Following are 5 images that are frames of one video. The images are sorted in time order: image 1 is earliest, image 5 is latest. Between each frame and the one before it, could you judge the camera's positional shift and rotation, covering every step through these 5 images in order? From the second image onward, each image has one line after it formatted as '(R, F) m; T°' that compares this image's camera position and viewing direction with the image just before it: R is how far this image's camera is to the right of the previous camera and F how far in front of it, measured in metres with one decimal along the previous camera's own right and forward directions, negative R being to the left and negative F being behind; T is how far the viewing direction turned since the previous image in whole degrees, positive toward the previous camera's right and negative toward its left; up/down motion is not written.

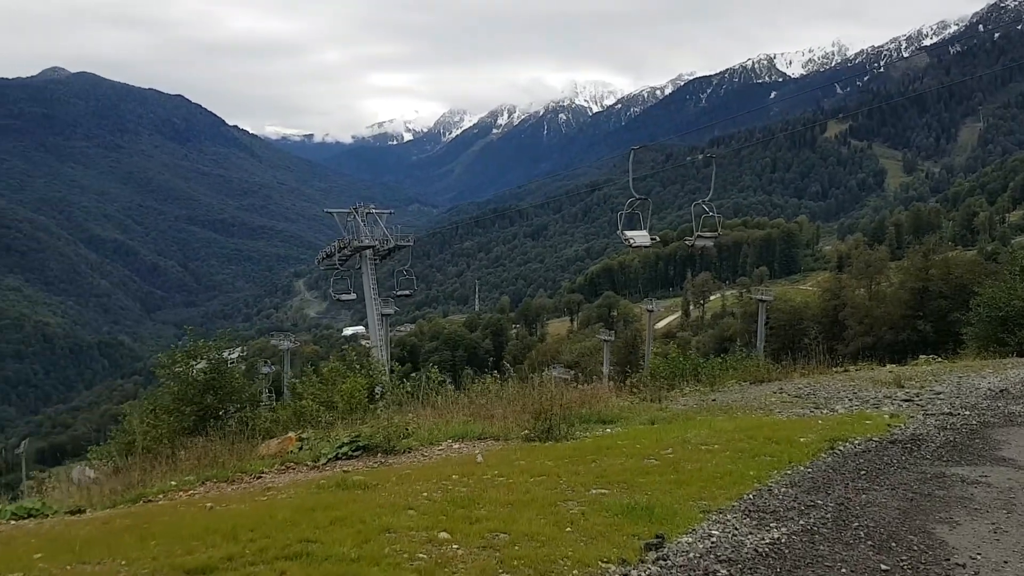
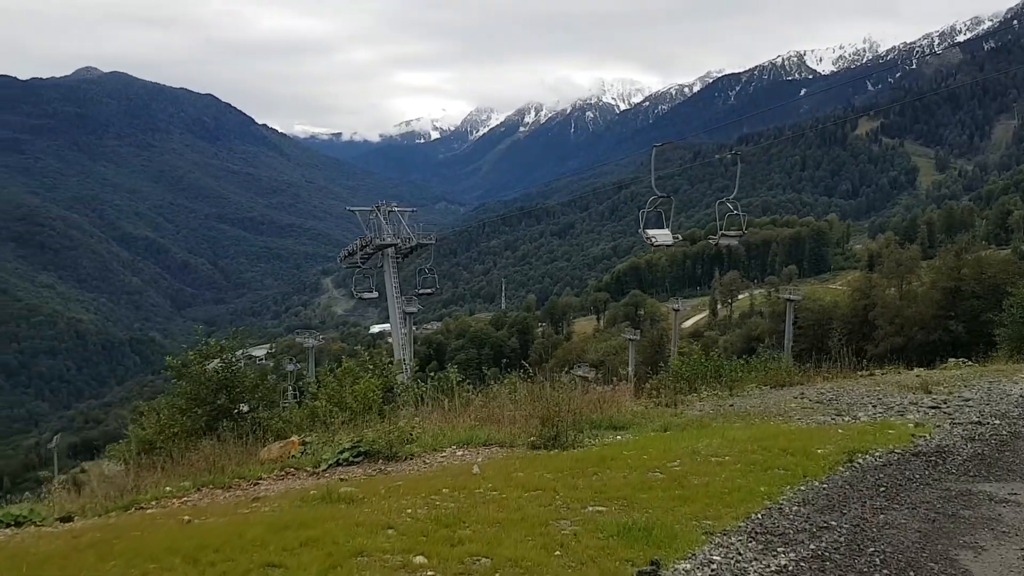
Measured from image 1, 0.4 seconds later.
(+0.2, +0.3) m; -2°
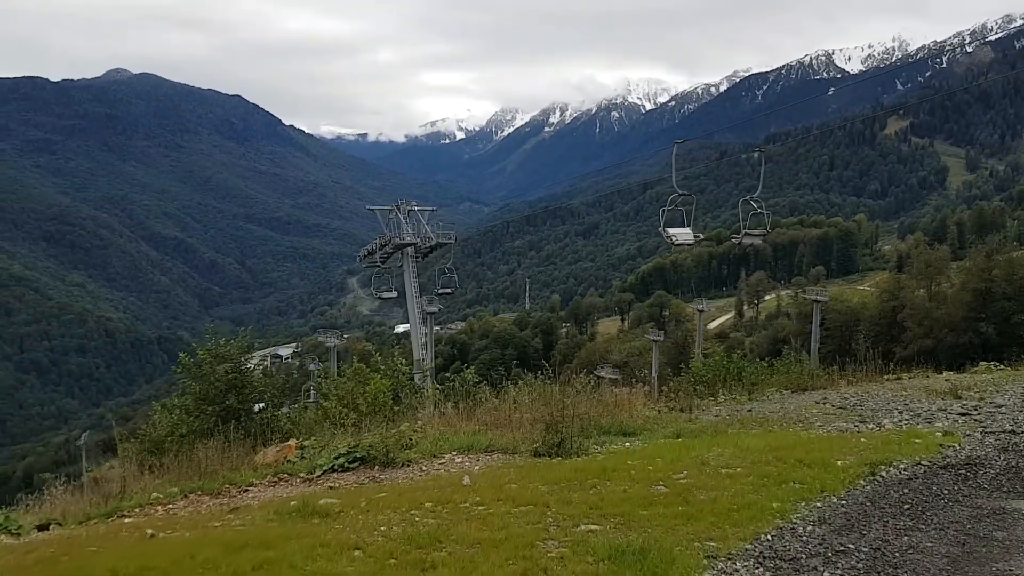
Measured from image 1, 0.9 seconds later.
(+0.2, +0.3) m; -2°
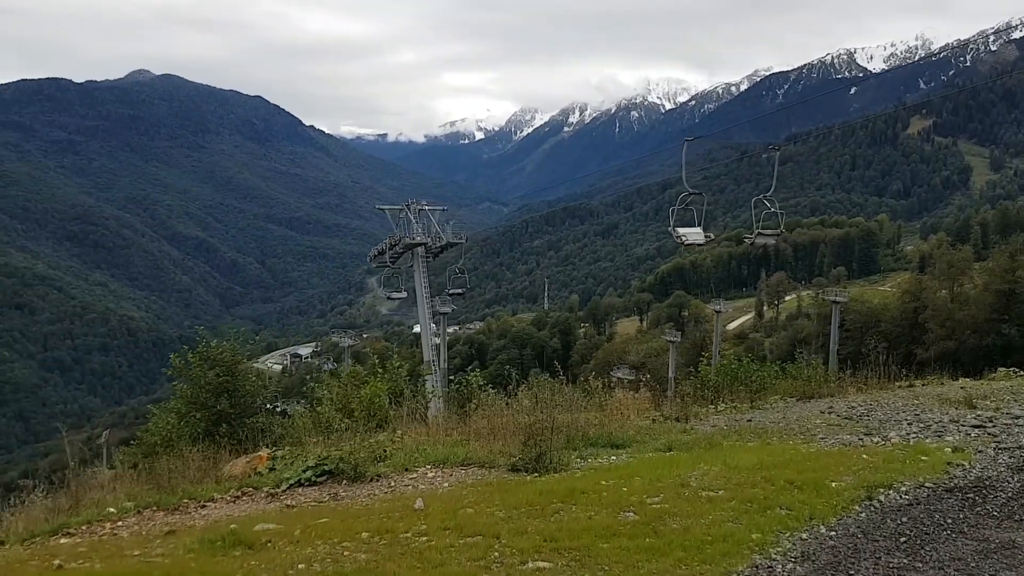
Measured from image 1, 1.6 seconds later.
(+0.4, +0.4) m; -1°
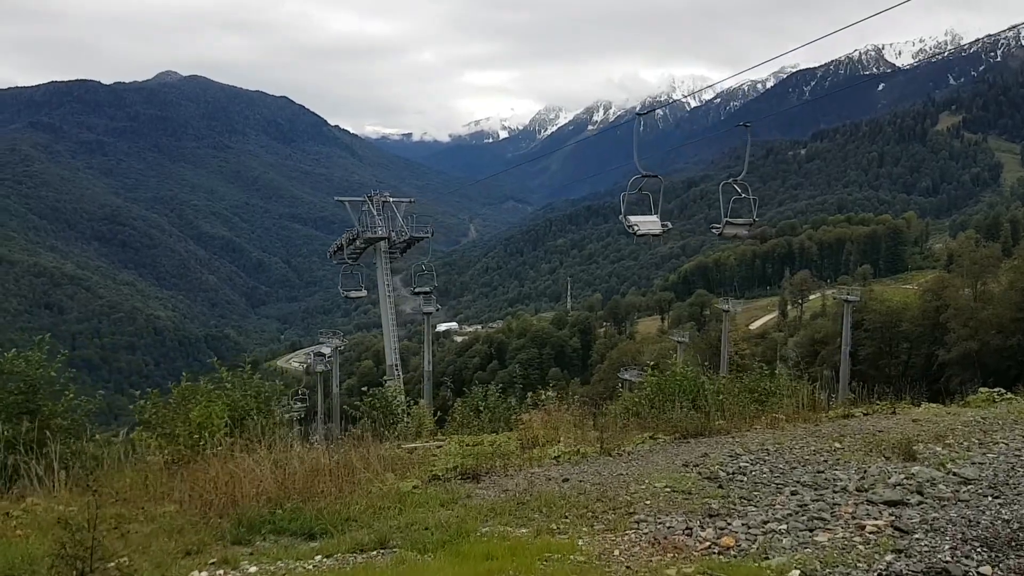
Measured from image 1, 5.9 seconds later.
(+2.7, +2.9) m; -2°
